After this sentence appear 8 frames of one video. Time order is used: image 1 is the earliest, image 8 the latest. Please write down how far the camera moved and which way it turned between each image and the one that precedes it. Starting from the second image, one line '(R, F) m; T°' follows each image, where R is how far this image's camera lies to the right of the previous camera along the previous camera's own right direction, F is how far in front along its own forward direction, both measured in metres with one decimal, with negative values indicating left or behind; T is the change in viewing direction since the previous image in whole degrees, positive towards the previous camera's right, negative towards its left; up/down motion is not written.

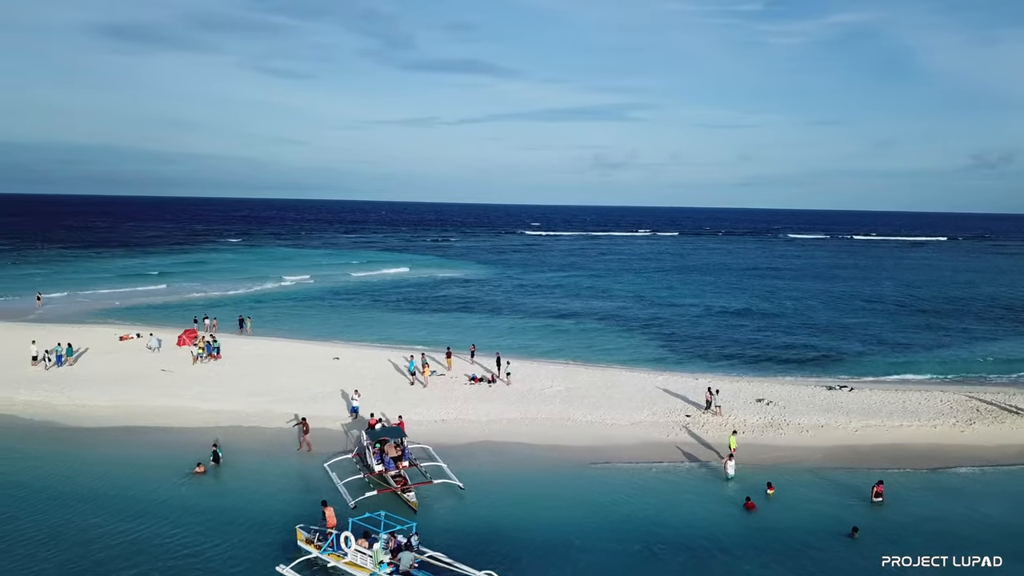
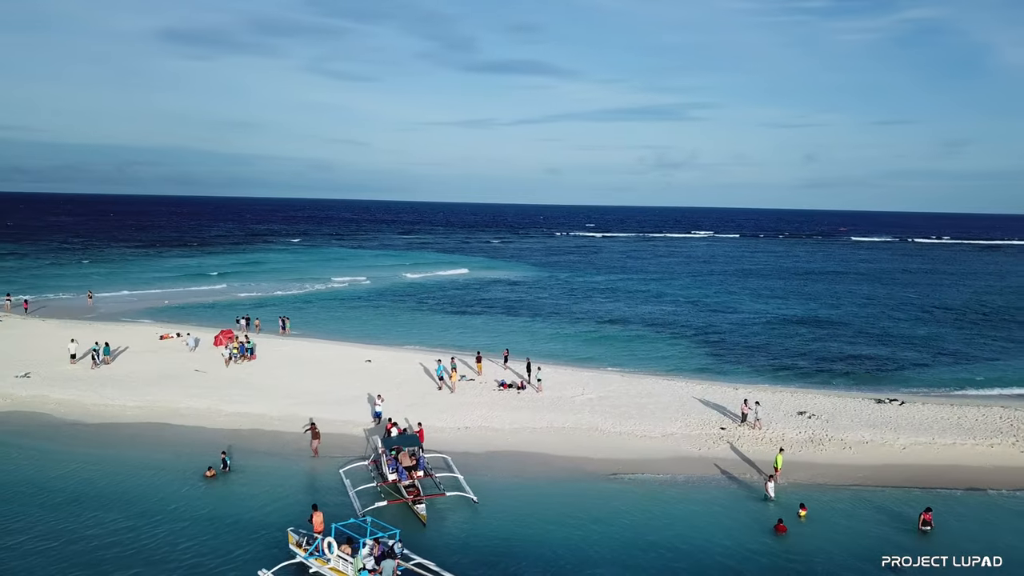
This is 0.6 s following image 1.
(+0.9, +0.7) m; -4°
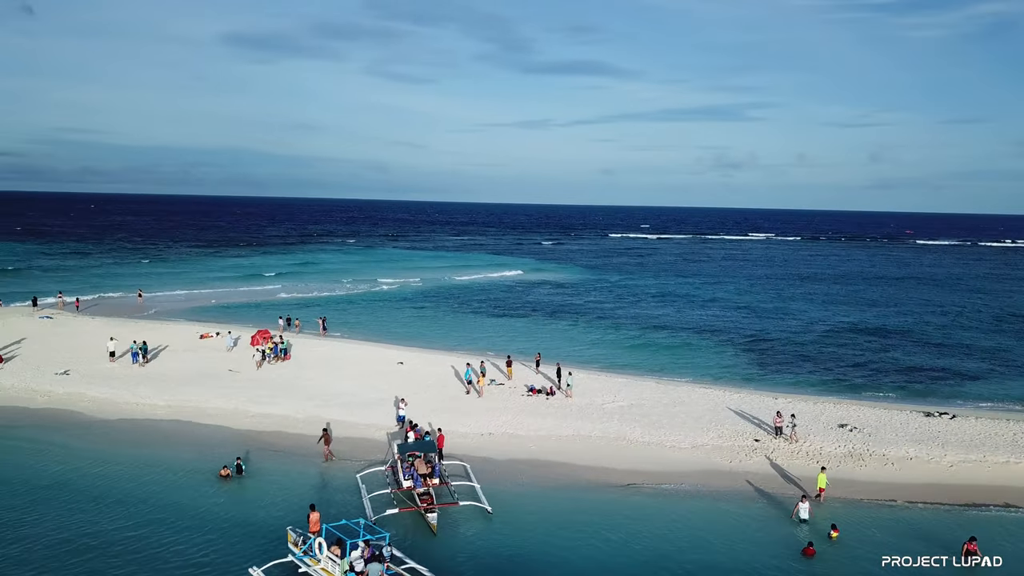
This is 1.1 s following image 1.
(+0.9, +0.5) m; -4°
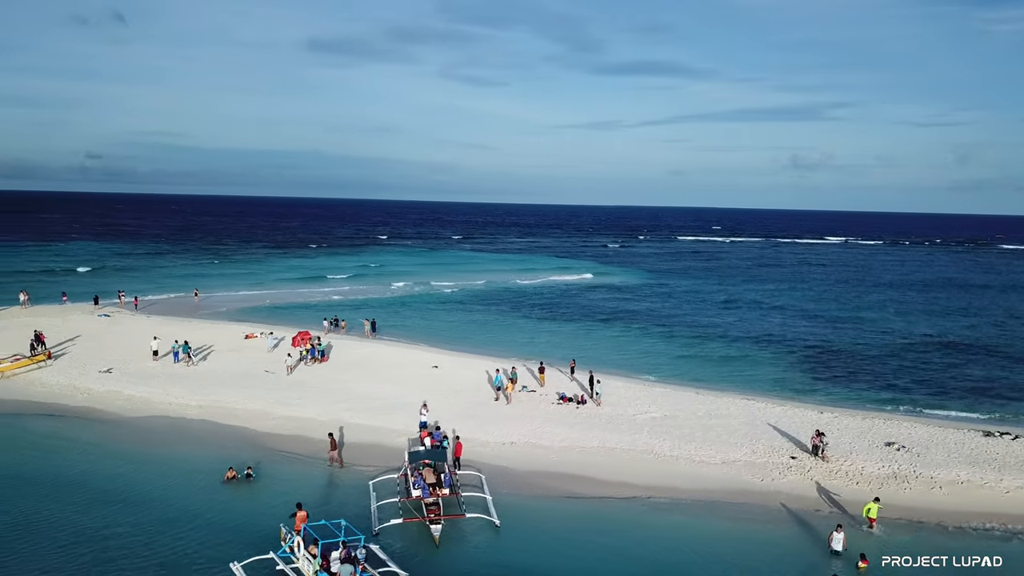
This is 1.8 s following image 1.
(+1.3, +0.7) m; -5°
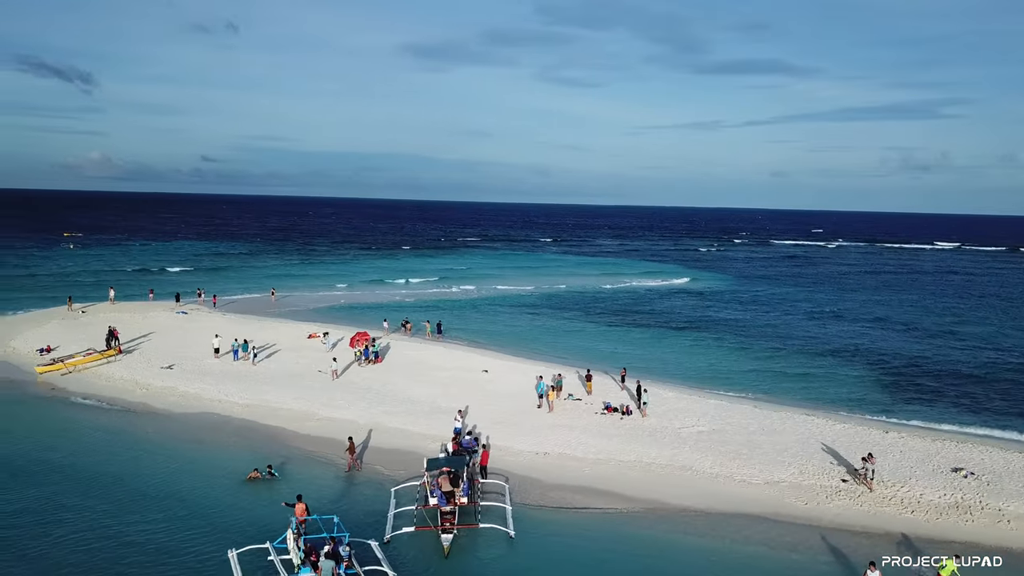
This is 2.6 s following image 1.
(+1.6, +0.6) m; -7°
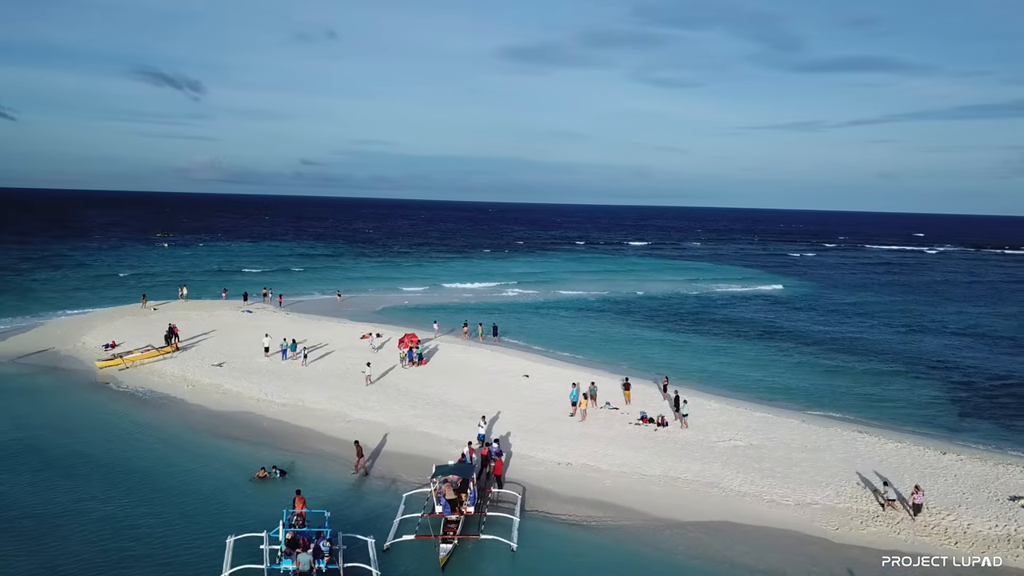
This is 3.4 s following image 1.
(+1.7, +0.6) m; -6°
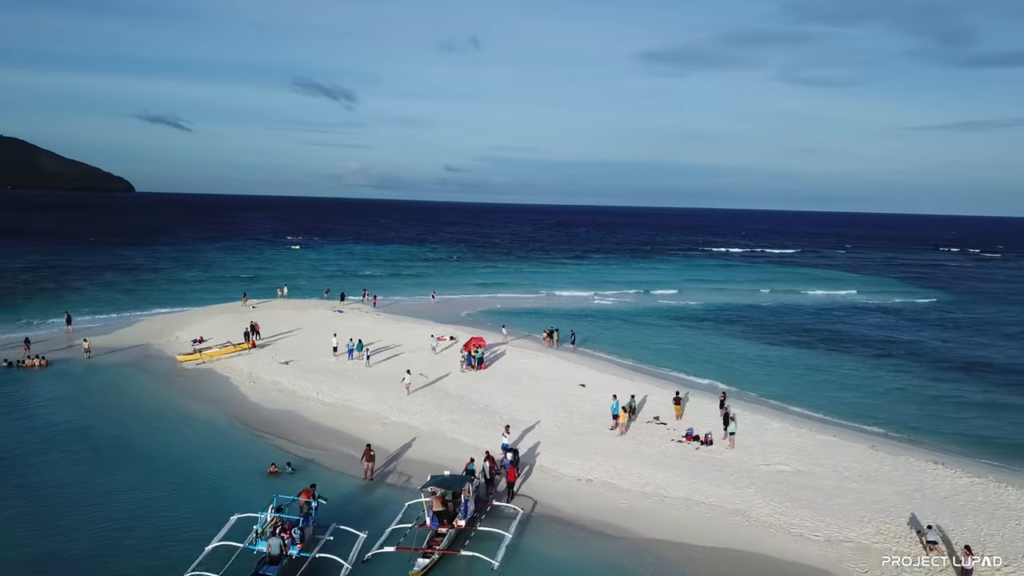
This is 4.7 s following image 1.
(+2.9, +1.0) m; -10°
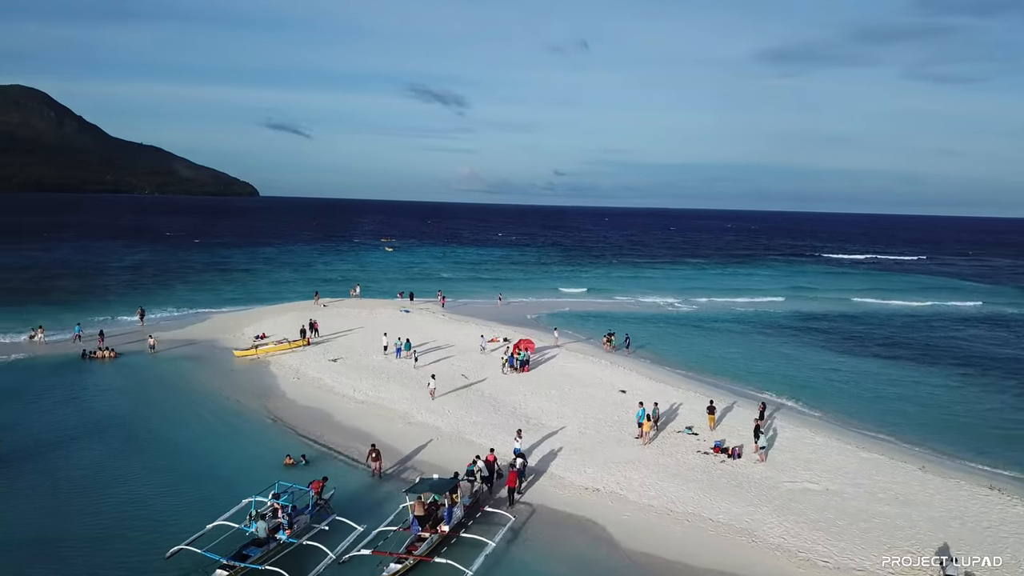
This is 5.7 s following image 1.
(+2.4, +0.7) m; -8°
